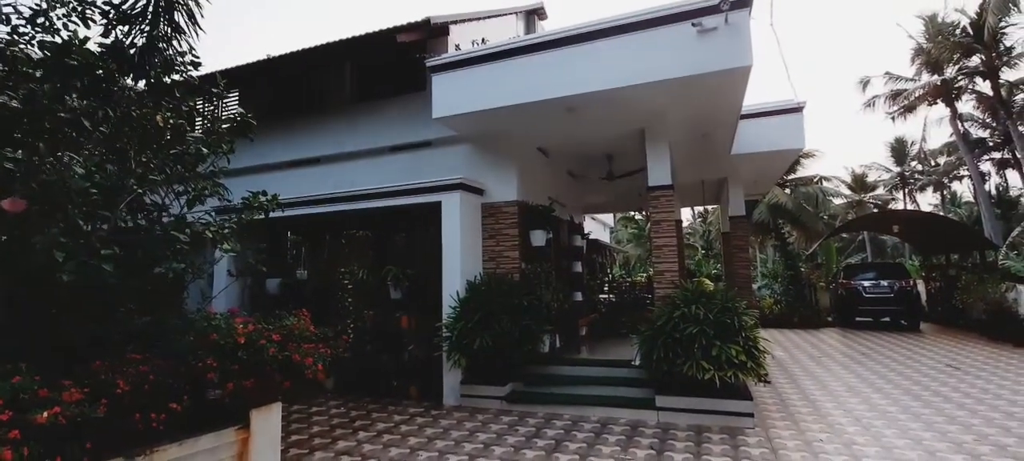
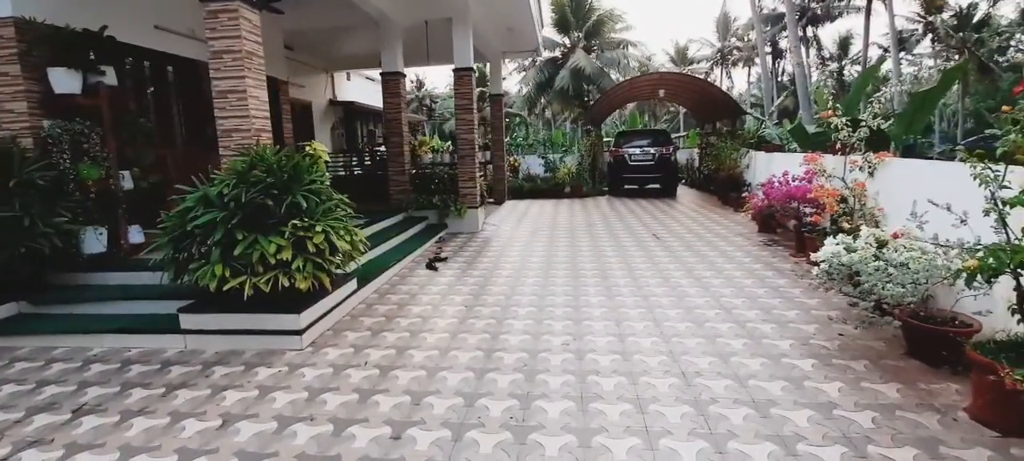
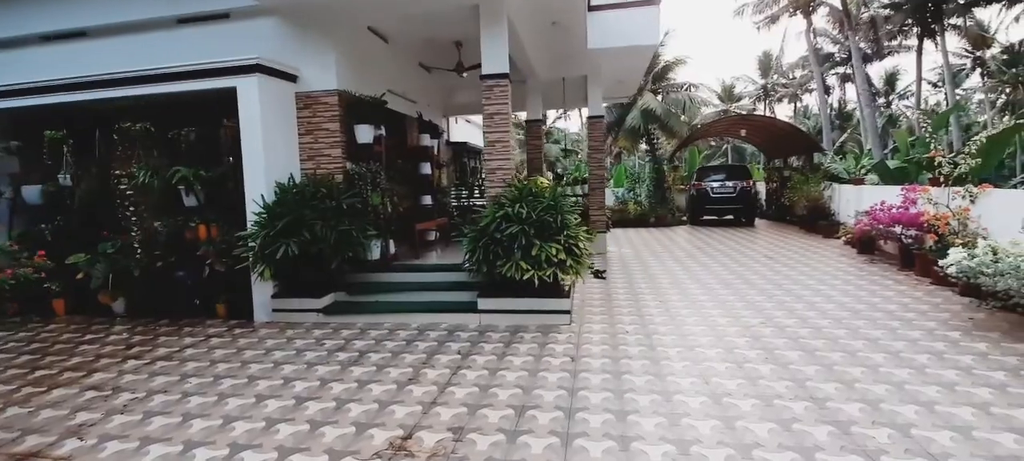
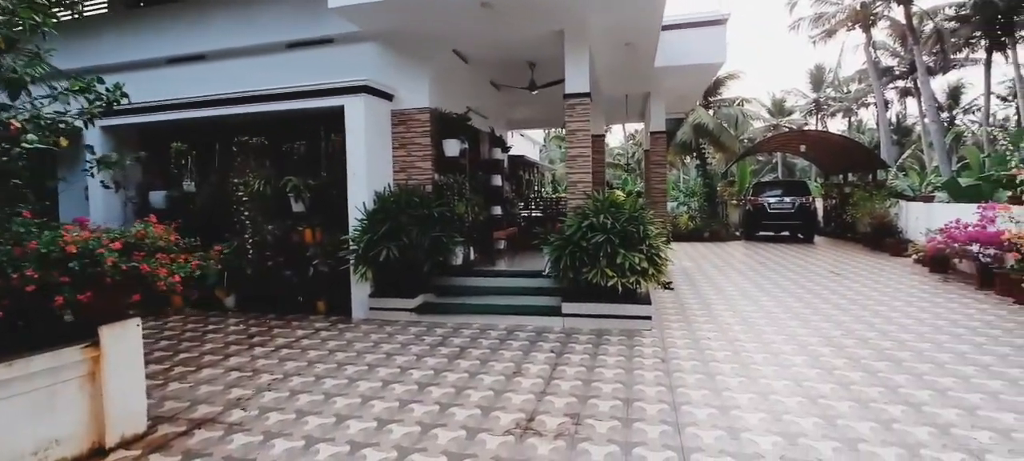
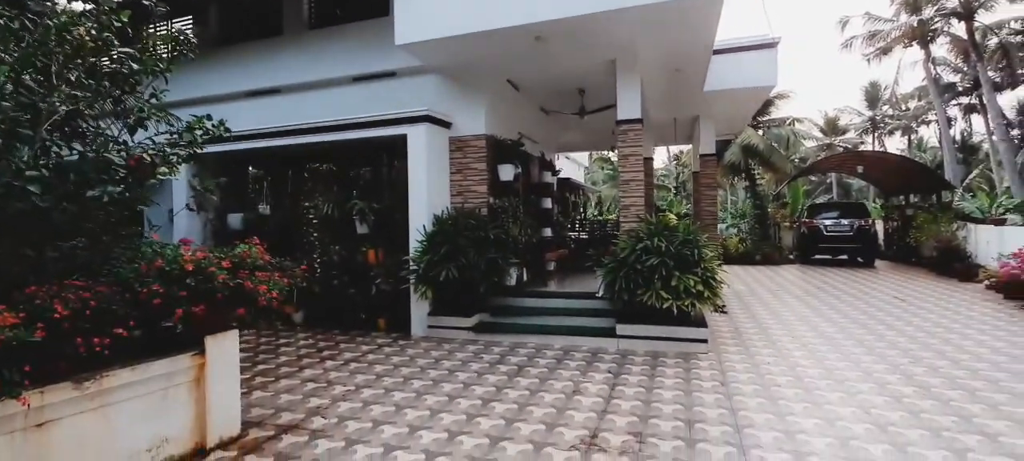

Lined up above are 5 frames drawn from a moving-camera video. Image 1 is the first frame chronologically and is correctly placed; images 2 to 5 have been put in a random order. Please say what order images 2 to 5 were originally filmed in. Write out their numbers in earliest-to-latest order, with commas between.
5, 4, 3, 2
